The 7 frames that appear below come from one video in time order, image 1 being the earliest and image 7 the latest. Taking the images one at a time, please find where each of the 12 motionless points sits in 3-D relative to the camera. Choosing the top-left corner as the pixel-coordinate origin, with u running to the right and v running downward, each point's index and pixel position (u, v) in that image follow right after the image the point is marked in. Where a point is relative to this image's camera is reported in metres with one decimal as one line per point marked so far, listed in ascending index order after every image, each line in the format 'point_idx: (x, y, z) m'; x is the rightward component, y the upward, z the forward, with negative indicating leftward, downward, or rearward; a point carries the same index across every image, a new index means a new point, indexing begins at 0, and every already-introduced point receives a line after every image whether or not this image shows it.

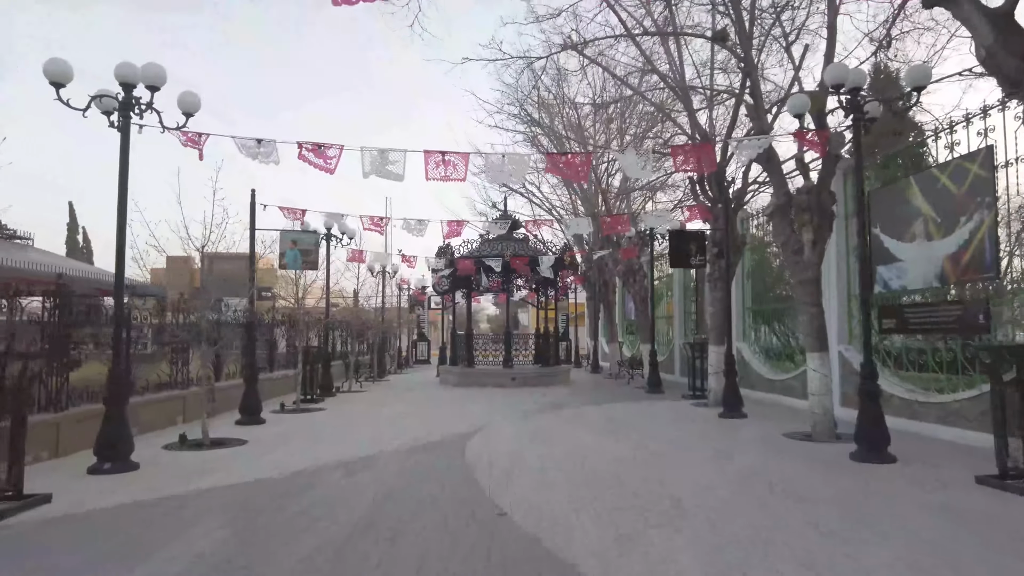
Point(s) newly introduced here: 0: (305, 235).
0: (-4.5, +1.1, +13.9) m
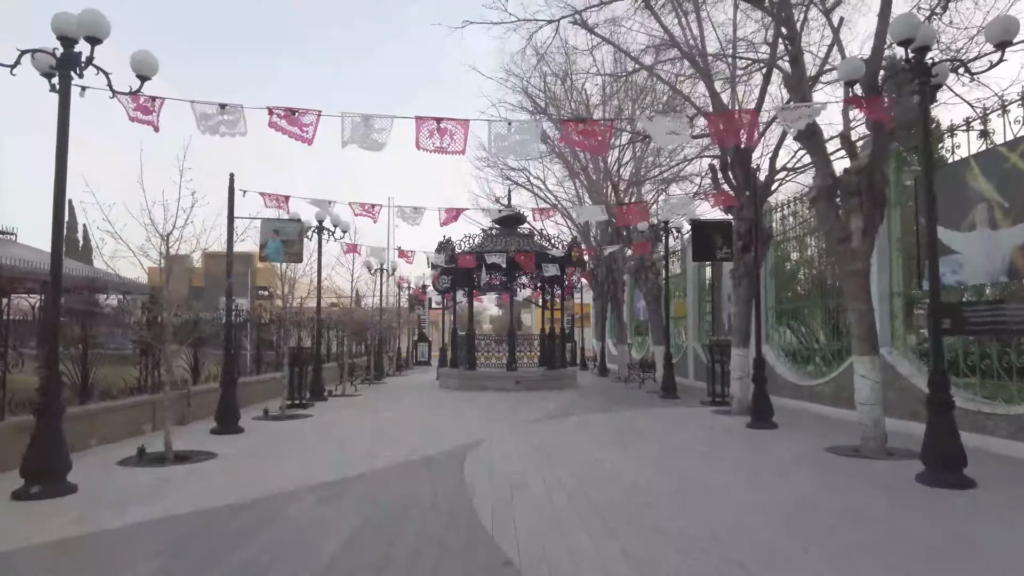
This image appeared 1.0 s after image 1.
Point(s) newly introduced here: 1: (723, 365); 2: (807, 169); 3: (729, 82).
0: (-4.3, +1.2, +12.6) m
1: (+5.6, -2.0, +17.0) m
2: (+6.8, +2.7, +14.9) m
3: (+4.6, +4.3, +13.7) m
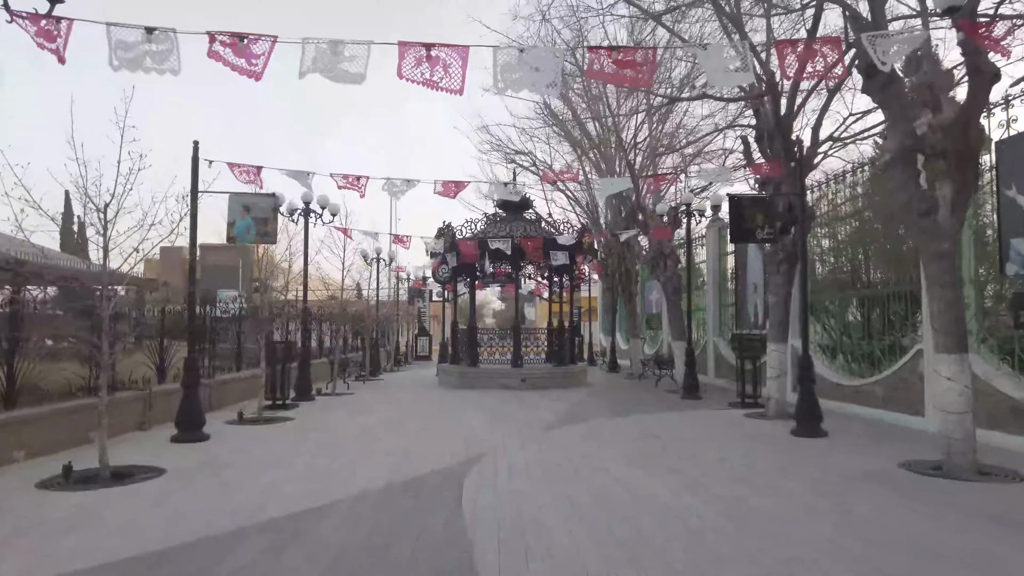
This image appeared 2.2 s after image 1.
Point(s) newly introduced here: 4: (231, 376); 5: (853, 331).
0: (-4.2, +1.5, +10.9) m
1: (+5.7, -1.8, +15.3) m
2: (+6.9, +3.0, +13.1) m
3: (+4.7, +4.5, +11.9) m
4: (-6.7, -2.1, +15.5) m
5: (+7.4, -0.9, +14.1) m
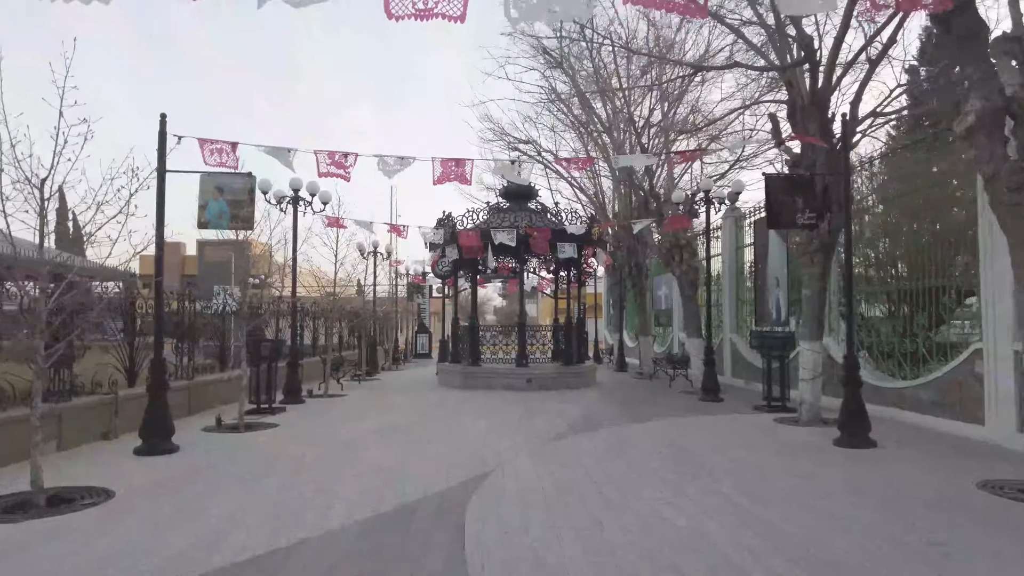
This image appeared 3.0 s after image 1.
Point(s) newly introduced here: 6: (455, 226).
0: (-4.1, +1.6, +9.6) m
1: (+5.8, -1.6, +14.0) m
2: (+7.0, +3.1, +11.9) m
3: (+4.8, +4.7, +10.7) m
4: (-6.6, -1.9, +14.3) m
5: (+7.5, -0.8, +12.8) m
6: (-1.7, +1.8, +19.1) m
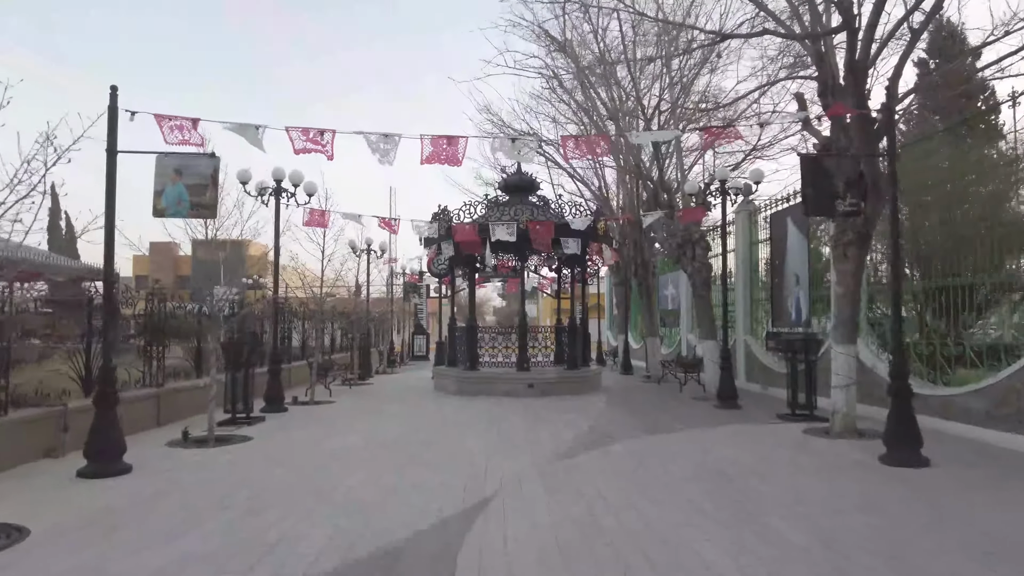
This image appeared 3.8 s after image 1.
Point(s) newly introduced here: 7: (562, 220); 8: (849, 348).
0: (-4.1, +1.6, +8.4) m
1: (+5.8, -1.6, +12.8) m
2: (+7.0, +3.2, +10.7) m
3: (+4.8, +4.7, +9.5) m
4: (-6.5, -1.9, +13.1) m
5: (+7.5, -0.7, +11.6) m
6: (-1.7, +1.8, +17.9) m
7: (+1.3, +1.8, +17.6) m
8: (+5.6, -1.0, +10.8) m
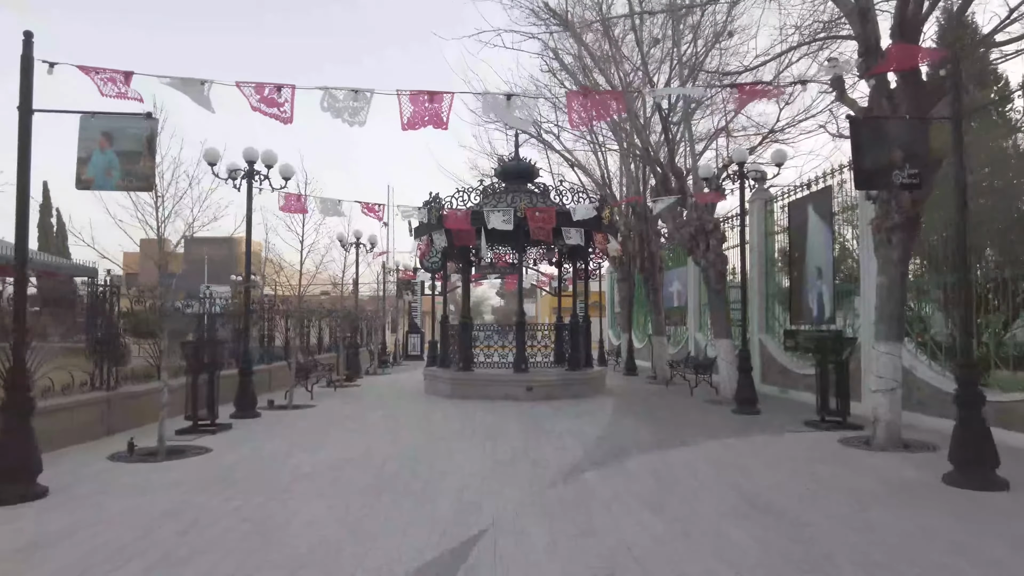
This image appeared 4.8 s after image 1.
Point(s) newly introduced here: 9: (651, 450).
0: (-4.1, +1.8, +7.0) m
1: (+5.8, -1.4, +11.5) m
2: (+7.0, +3.3, +9.3) m
3: (+4.8, +4.9, +8.1) m
4: (-6.6, -1.8, +11.7) m
5: (+7.4, -0.6, +10.3) m
6: (-1.7, +2.0, +16.5) m
7: (+1.3, +1.9, +16.2) m
8: (+5.5, -0.8, +9.4) m
9: (+2.0, -2.4, +9.7) m
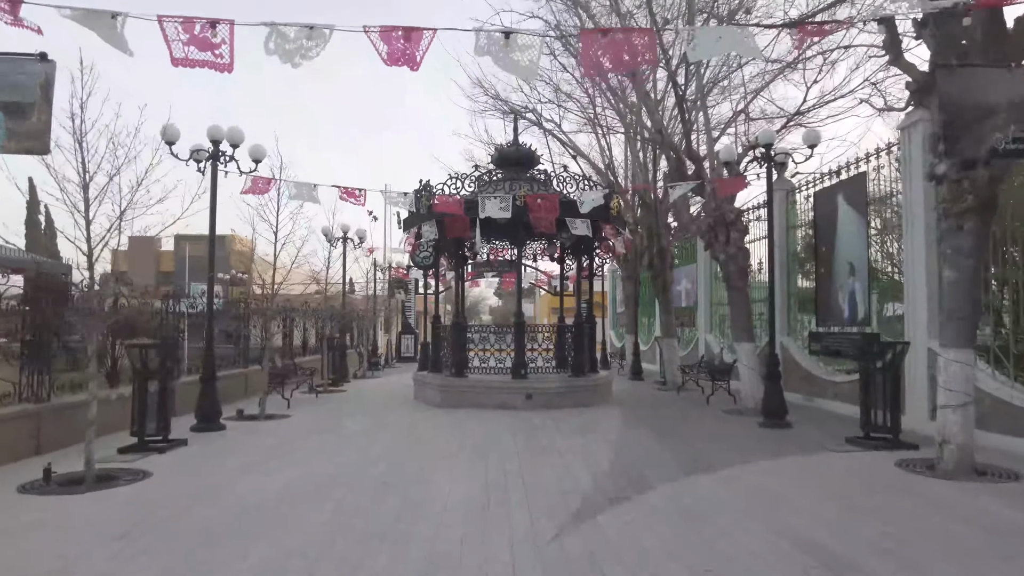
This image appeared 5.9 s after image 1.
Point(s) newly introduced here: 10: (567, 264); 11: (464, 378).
0: (-4.1, +1.9, +5.5) m
1: (+5.8, -1.4, +9.9) m
2: (+7.0, +3.4, +7.8) m
3: (+4.8, +4.9, +6.6) m
4: (-6.6, -1.7, +10.1) m
5: (+7.4, -0.5, +8.7) m
6: (-1.8, +2.0, +15.0) m
7: (+1.2, +2.0, +14.7) m
8: (+5.5, -0.8, +7.9) m
9: (+2.0, -2.3, +8.1) m
10: (+1.5, +0.7, +17.8) m
11: (-1.2, -2.1, +15.3) m
